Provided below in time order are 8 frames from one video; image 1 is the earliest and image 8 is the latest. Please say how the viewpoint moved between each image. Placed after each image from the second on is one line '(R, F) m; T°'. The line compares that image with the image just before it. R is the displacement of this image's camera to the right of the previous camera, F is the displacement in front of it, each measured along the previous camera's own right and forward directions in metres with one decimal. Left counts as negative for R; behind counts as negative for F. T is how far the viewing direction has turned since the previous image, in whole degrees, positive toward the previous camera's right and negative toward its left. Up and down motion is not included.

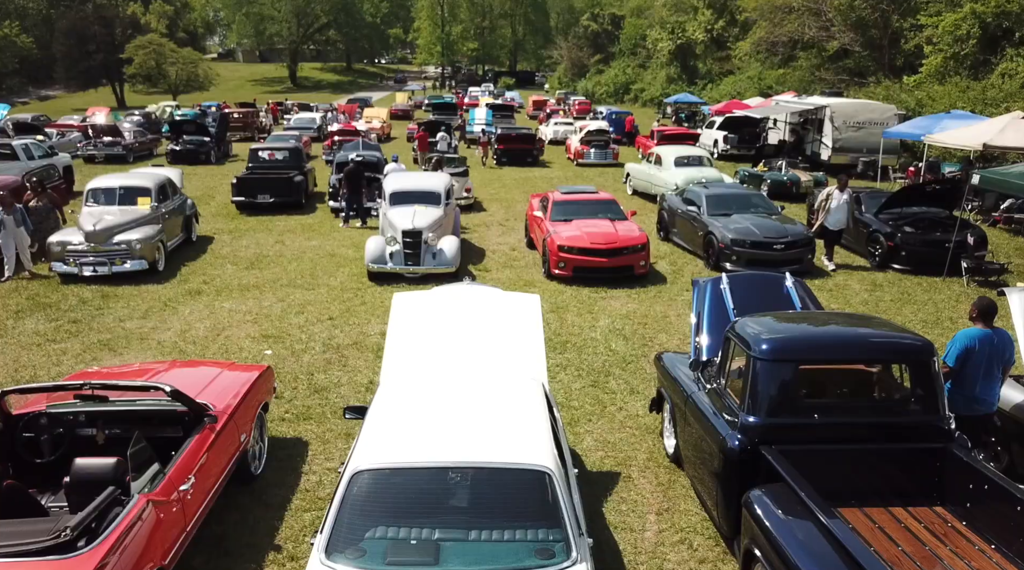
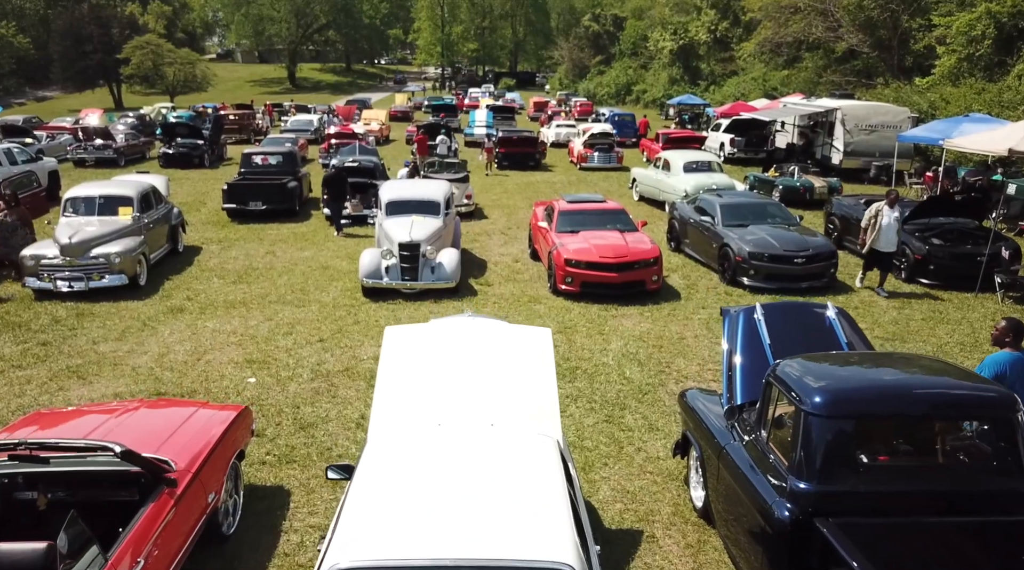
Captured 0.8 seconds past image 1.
(-0.1, +0.8) m; 0°
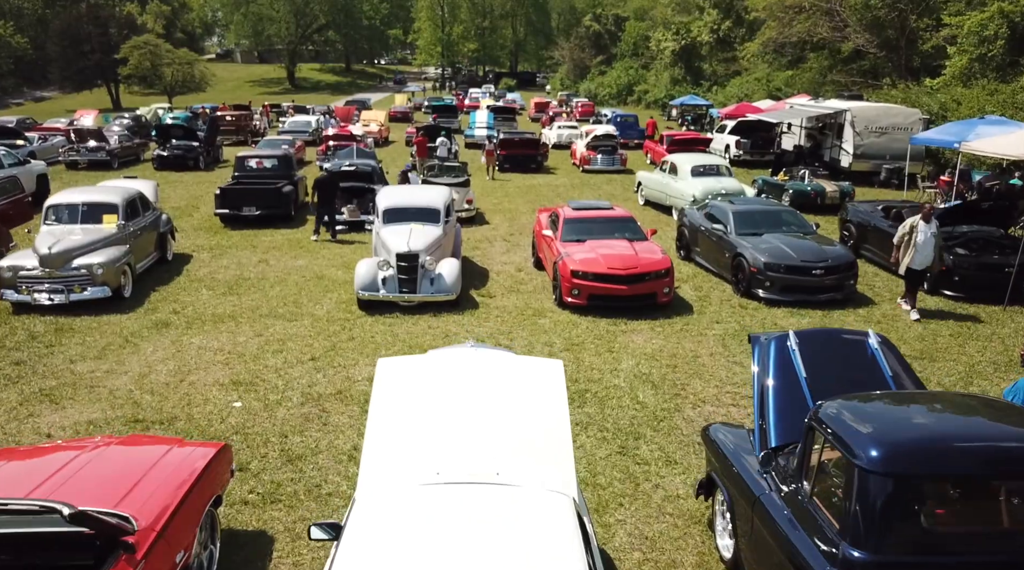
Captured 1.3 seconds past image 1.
(0.0, +0.6) m; 0°
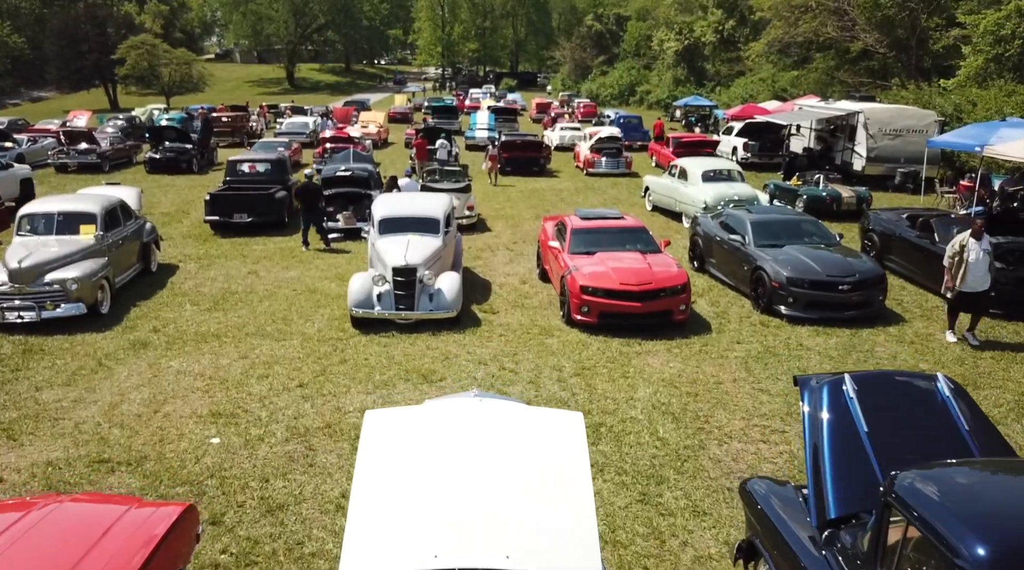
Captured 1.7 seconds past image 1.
(-0.1, +0.8) m; 0°
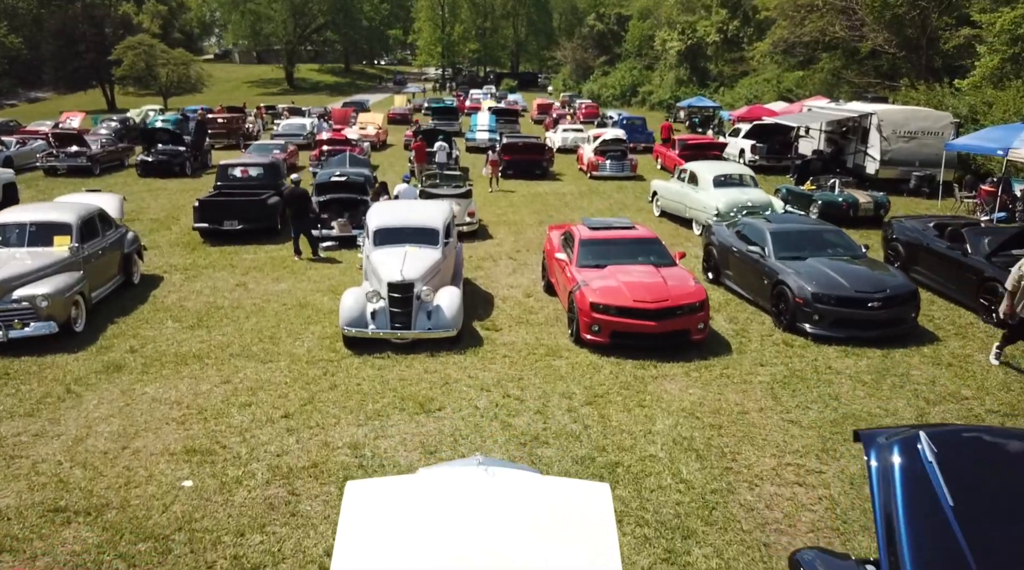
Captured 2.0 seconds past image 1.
(-0.1, +0.8) m; 0°
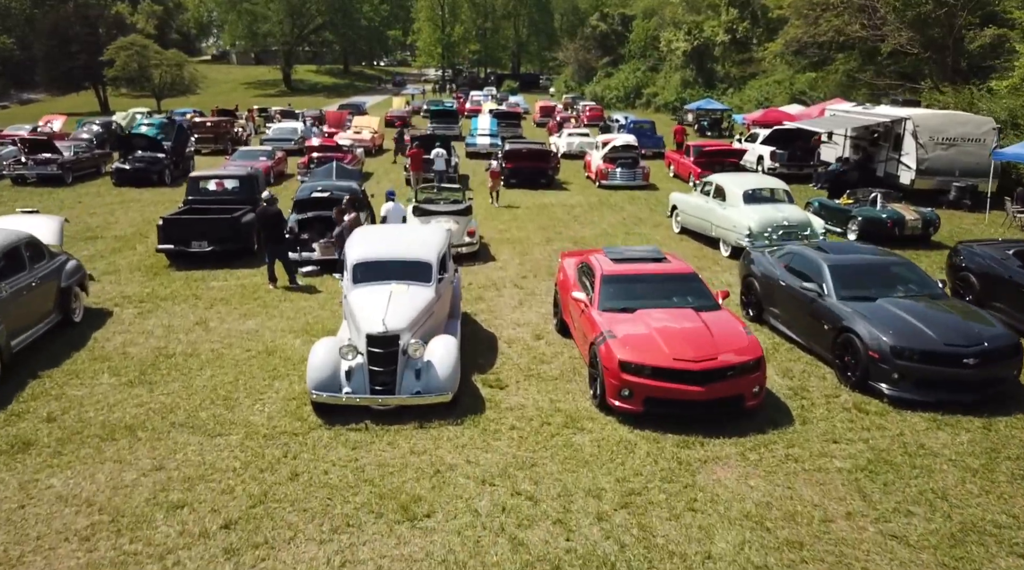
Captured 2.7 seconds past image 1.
(-0.1, +1.9) m; 0°
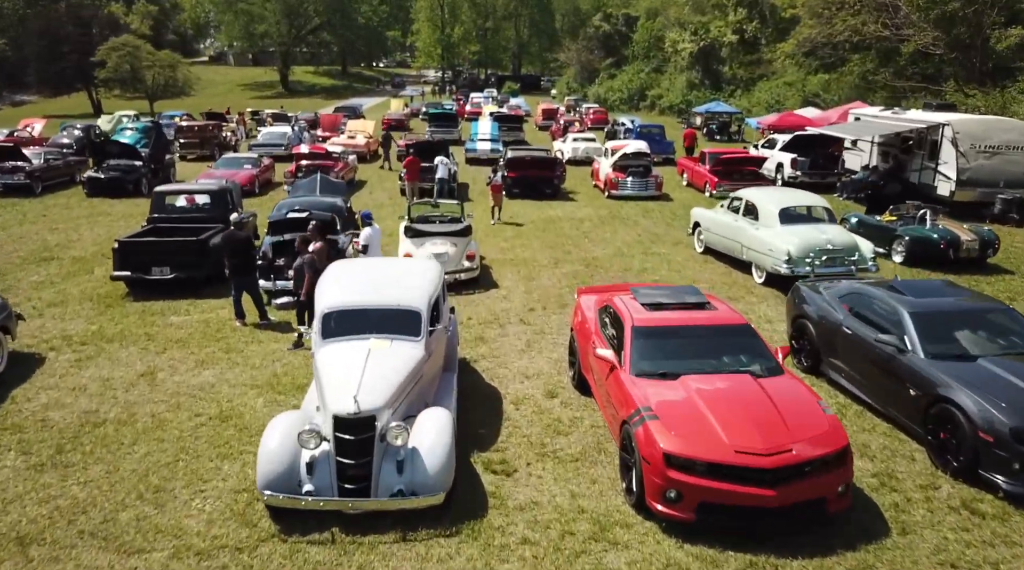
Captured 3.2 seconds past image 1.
(-0.1, +1.8) m; 0°
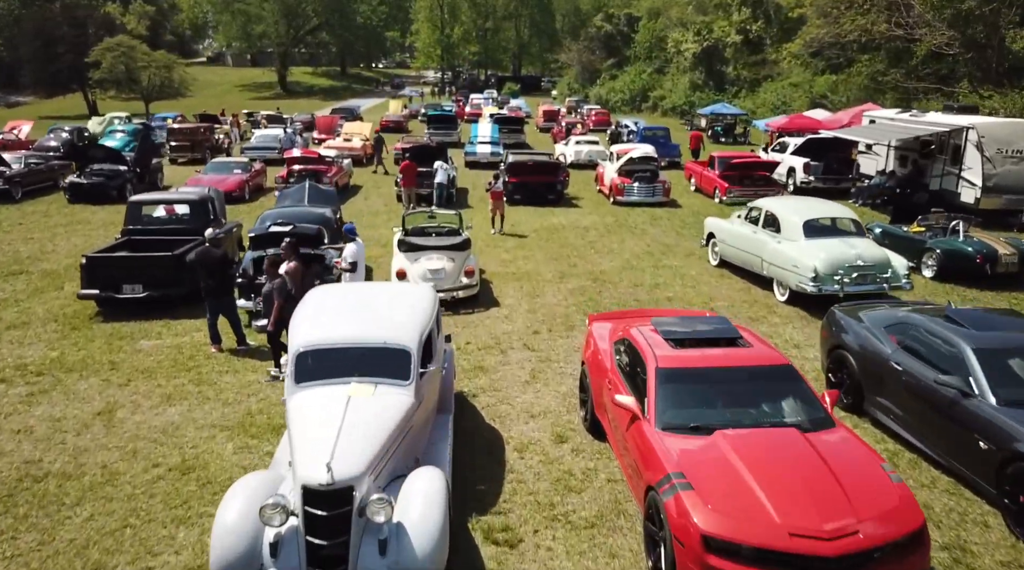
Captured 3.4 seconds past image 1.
(0.0, +1.0) m; 0°
